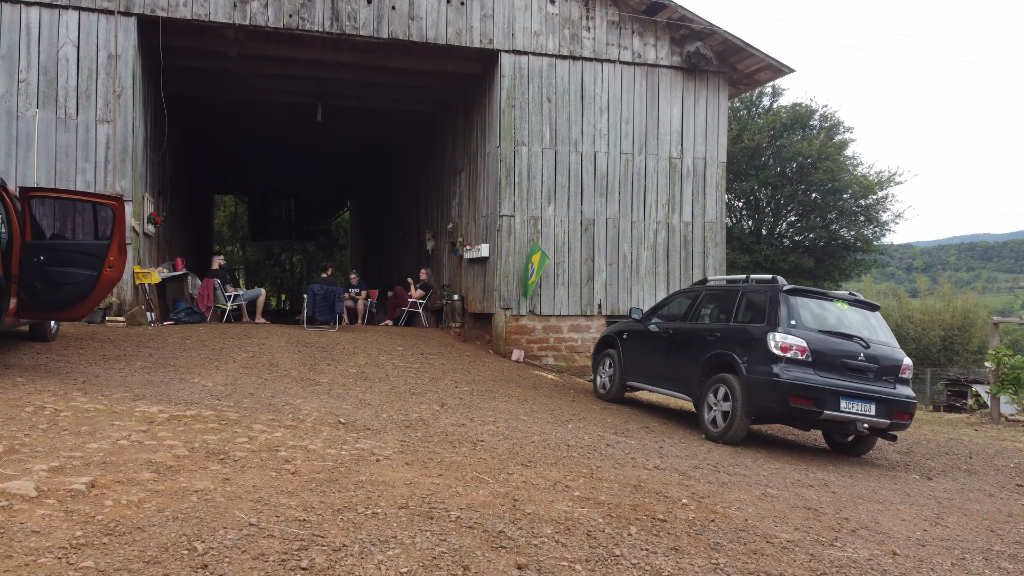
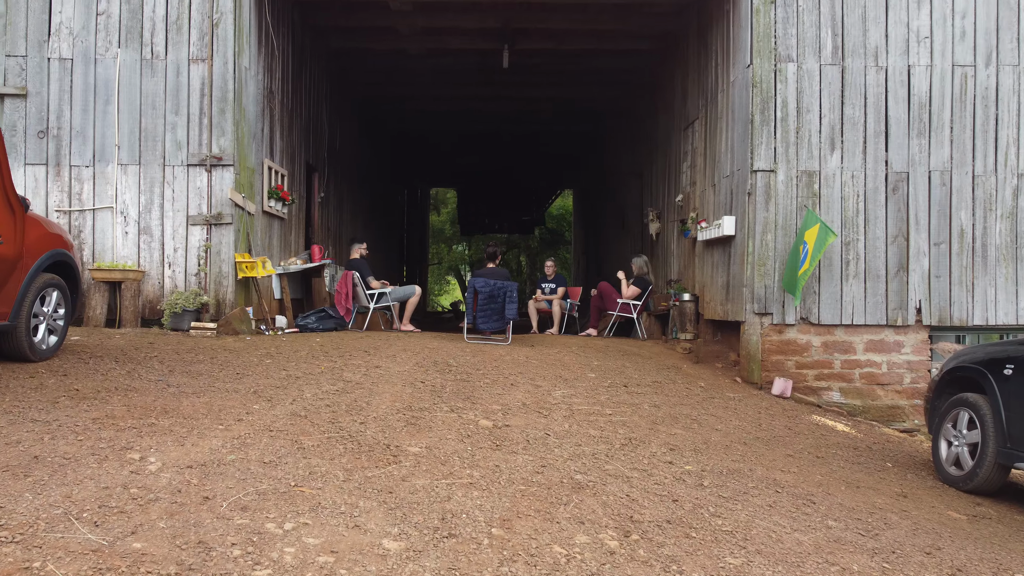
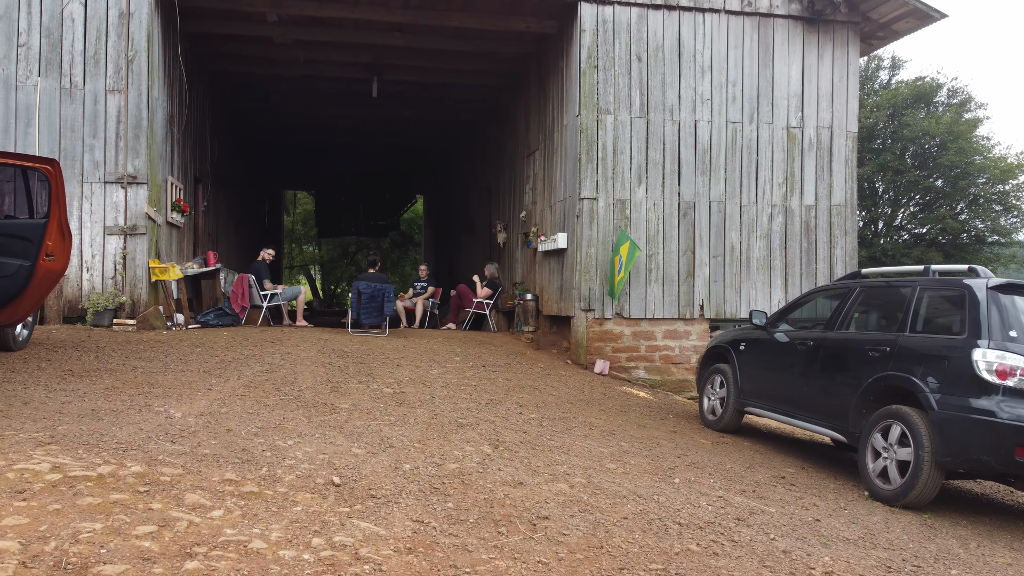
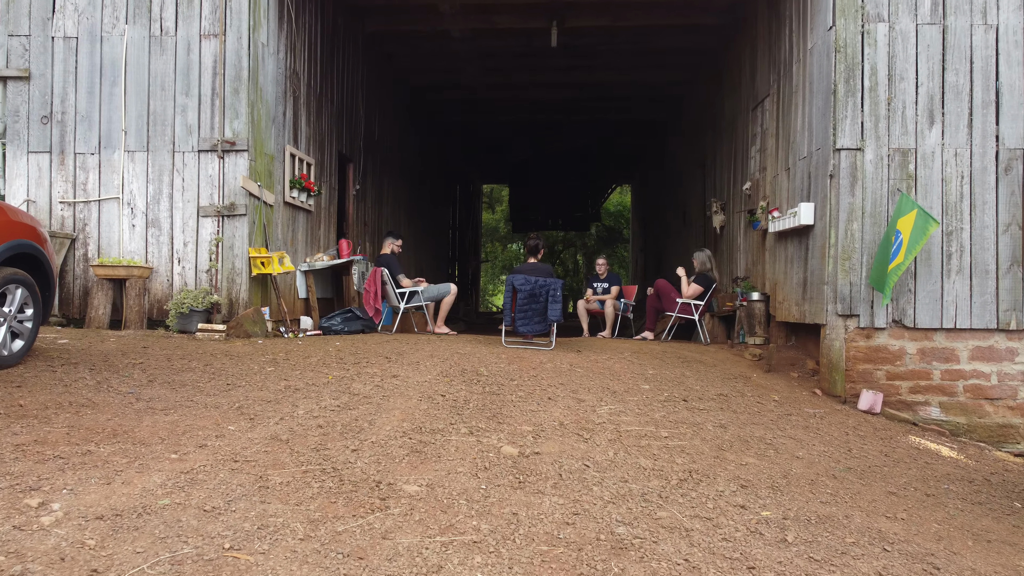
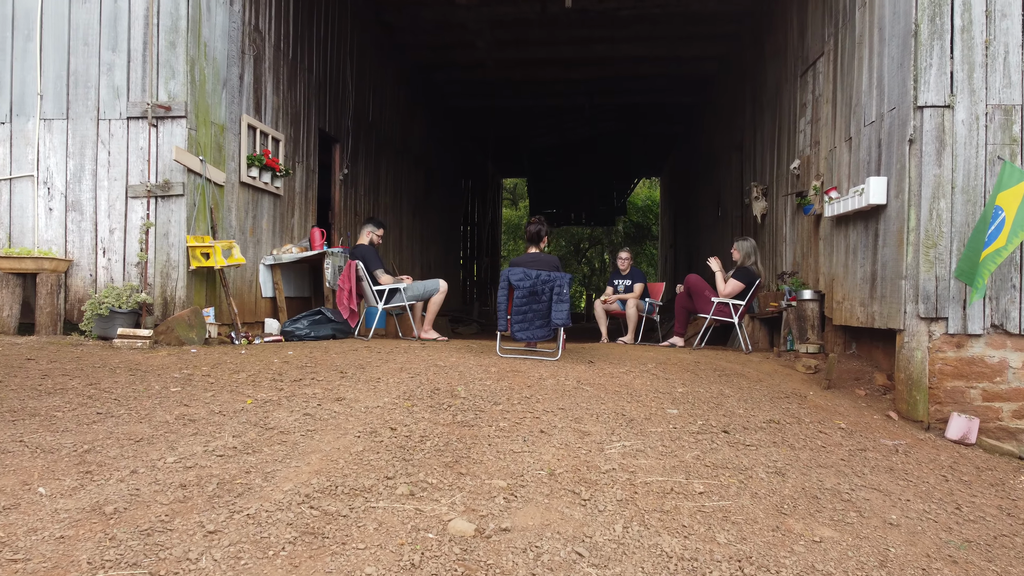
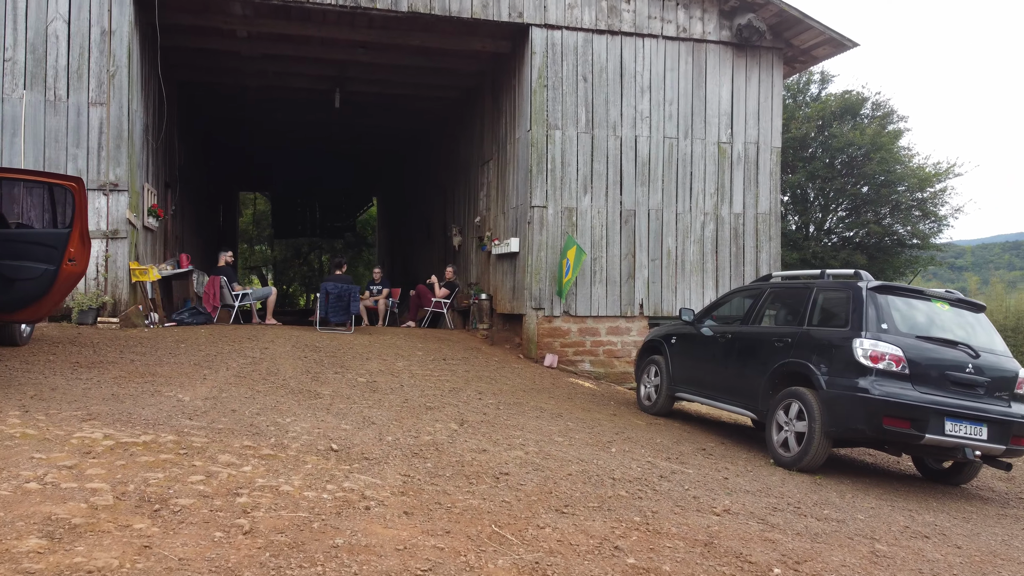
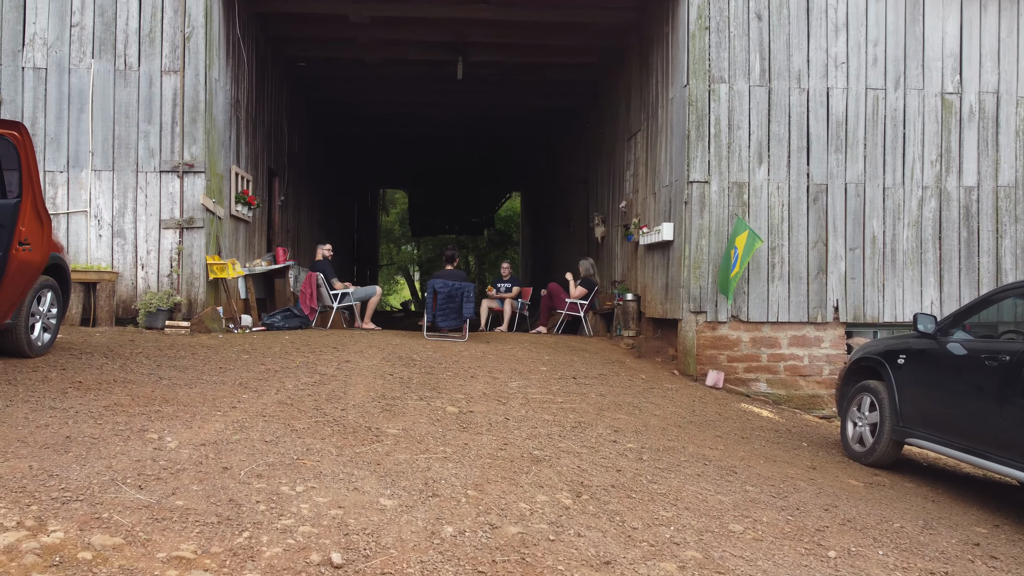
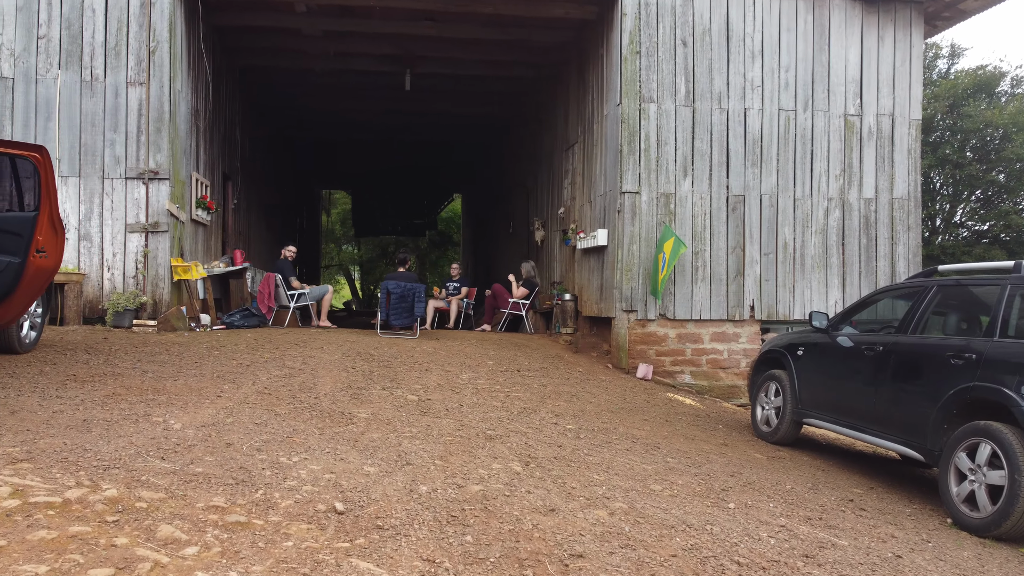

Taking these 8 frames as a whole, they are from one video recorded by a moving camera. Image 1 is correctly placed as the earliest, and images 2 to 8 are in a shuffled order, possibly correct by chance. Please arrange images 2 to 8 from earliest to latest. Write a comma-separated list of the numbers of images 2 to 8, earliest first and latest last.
6, 3, 8, 7, 2, 4, 5
